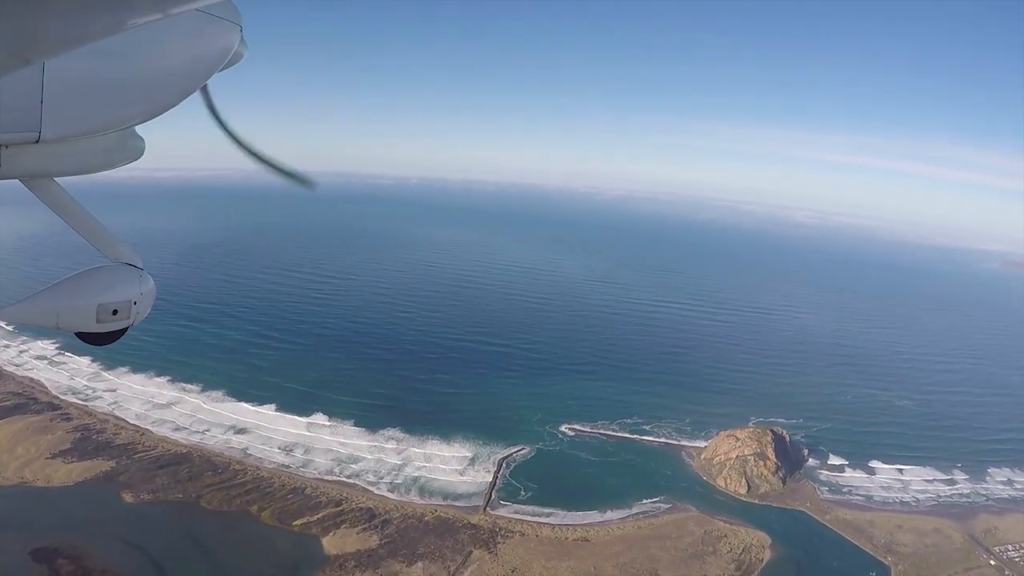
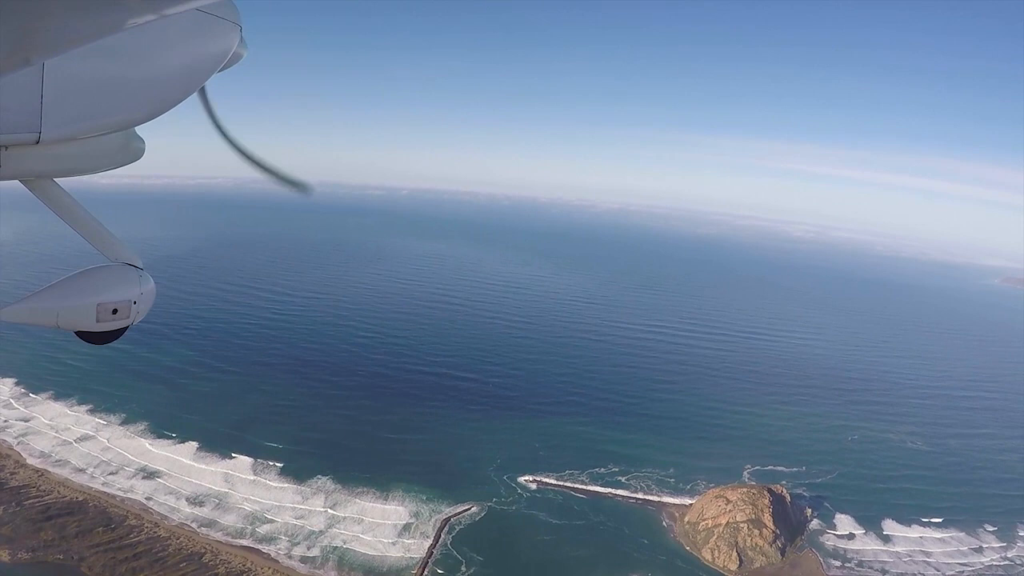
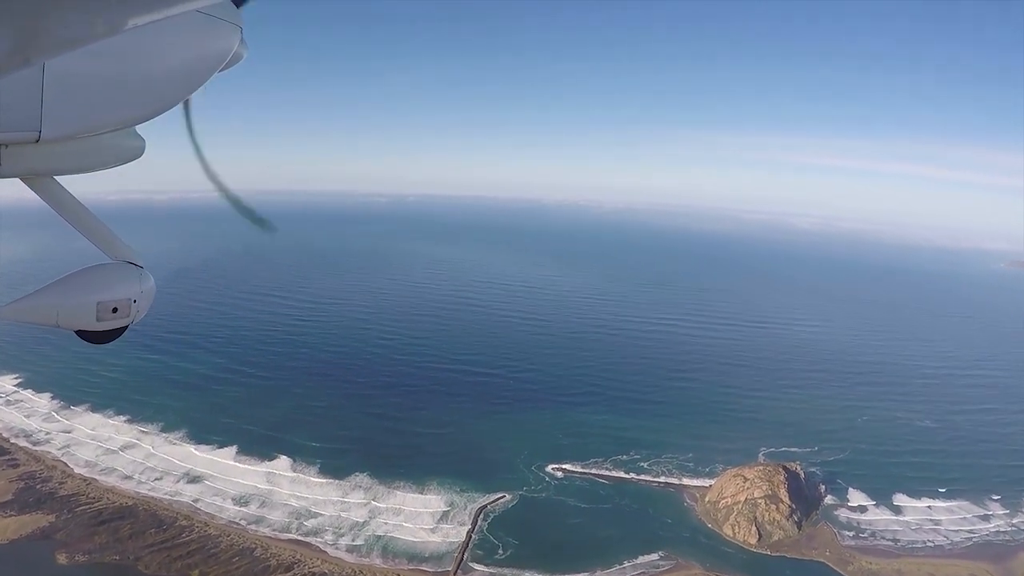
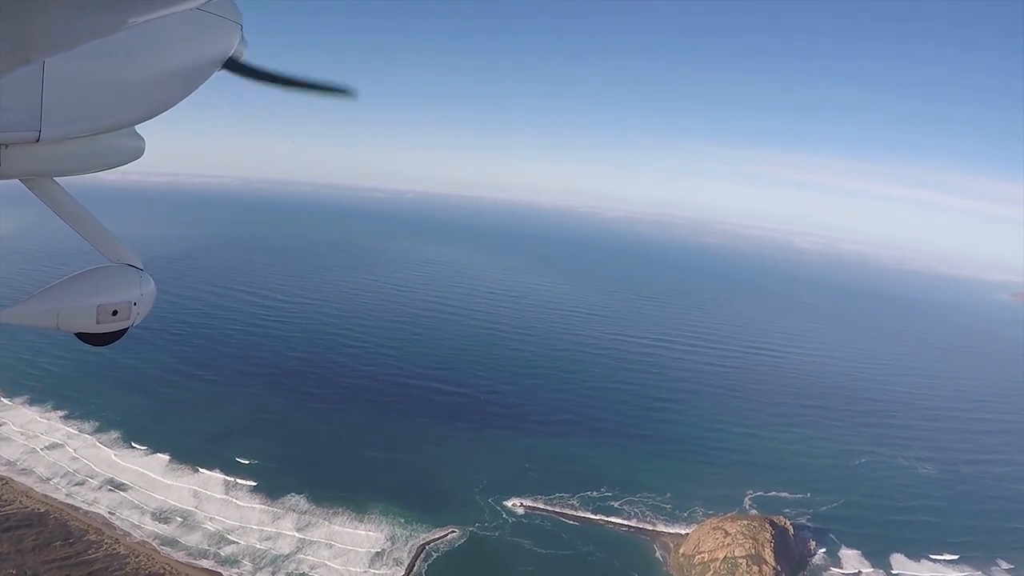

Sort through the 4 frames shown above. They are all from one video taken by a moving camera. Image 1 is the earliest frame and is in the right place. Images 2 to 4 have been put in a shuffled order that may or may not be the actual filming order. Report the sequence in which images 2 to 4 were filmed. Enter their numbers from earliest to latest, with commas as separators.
3, 2, 4
